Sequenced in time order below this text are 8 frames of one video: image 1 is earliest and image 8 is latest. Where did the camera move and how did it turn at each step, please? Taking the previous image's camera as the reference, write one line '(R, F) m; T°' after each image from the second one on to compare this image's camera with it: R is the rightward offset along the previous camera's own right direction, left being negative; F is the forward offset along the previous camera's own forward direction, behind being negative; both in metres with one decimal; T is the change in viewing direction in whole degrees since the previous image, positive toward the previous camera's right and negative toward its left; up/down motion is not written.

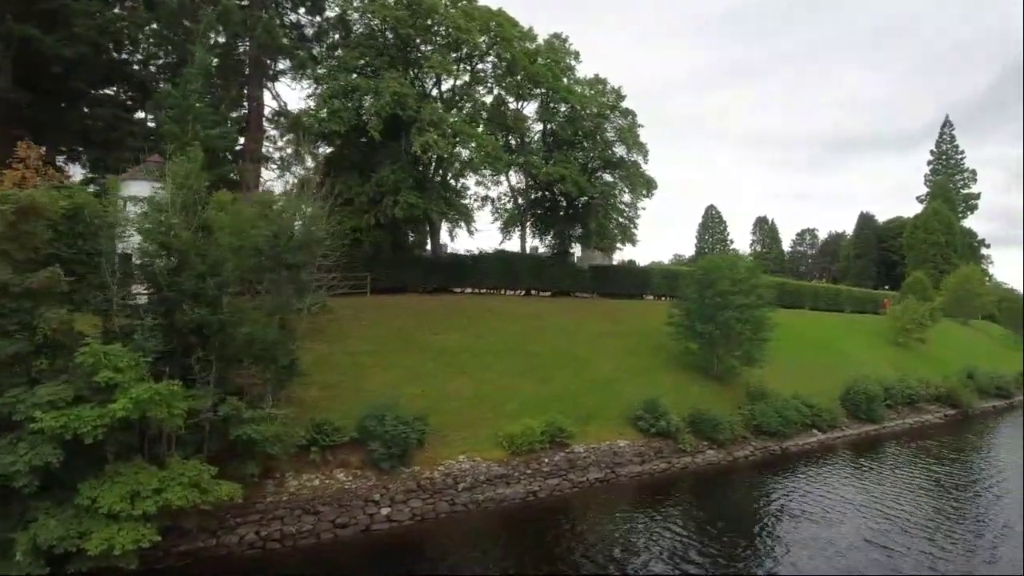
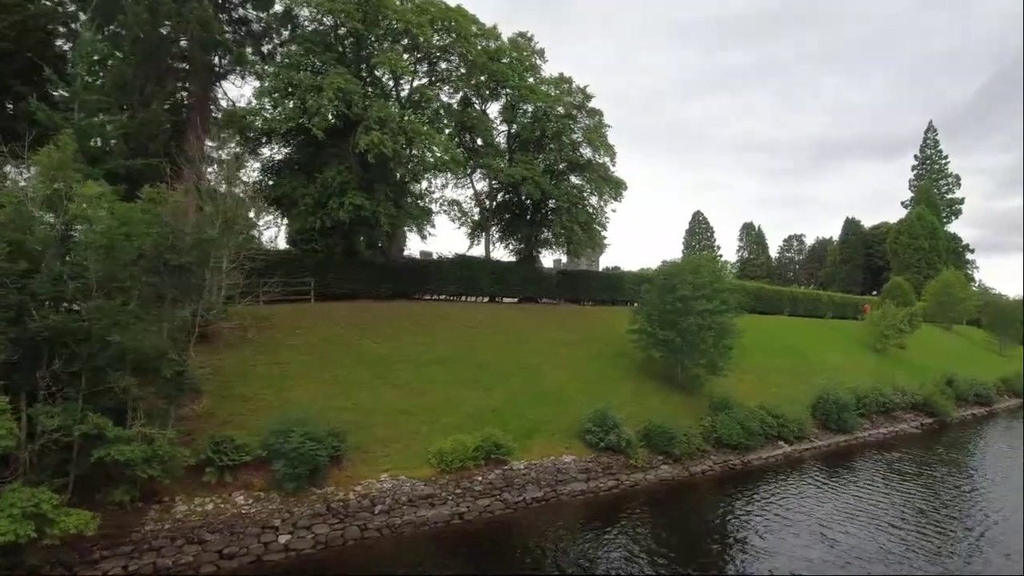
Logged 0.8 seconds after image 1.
(+1.8, +1.2) m; +1°
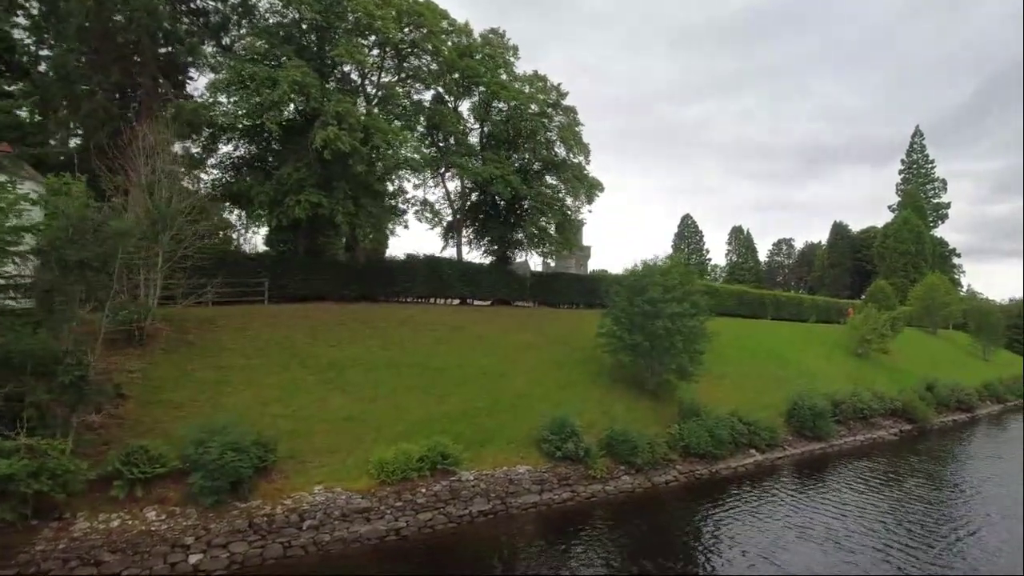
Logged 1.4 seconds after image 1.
(+1.3, +0.9) m; +1°
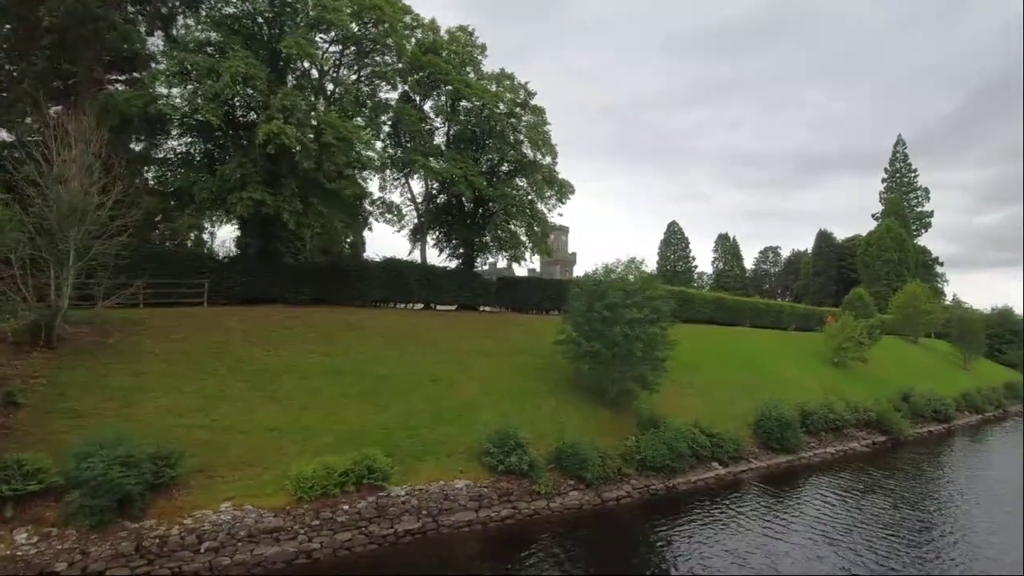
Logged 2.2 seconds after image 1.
(+1.5, +1.1) m; +1°
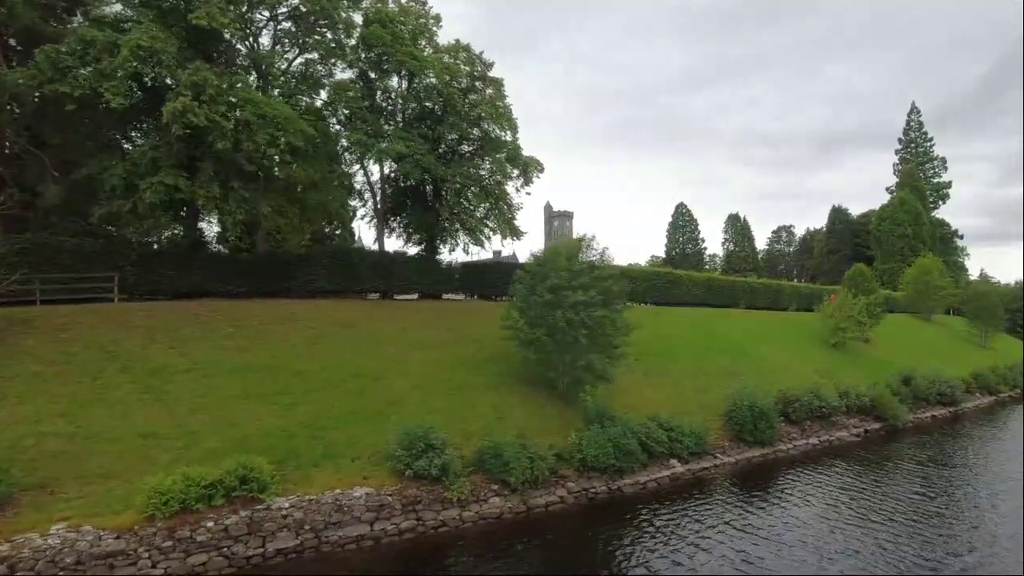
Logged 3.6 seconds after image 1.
(+3.0, +2.1) m; -2°
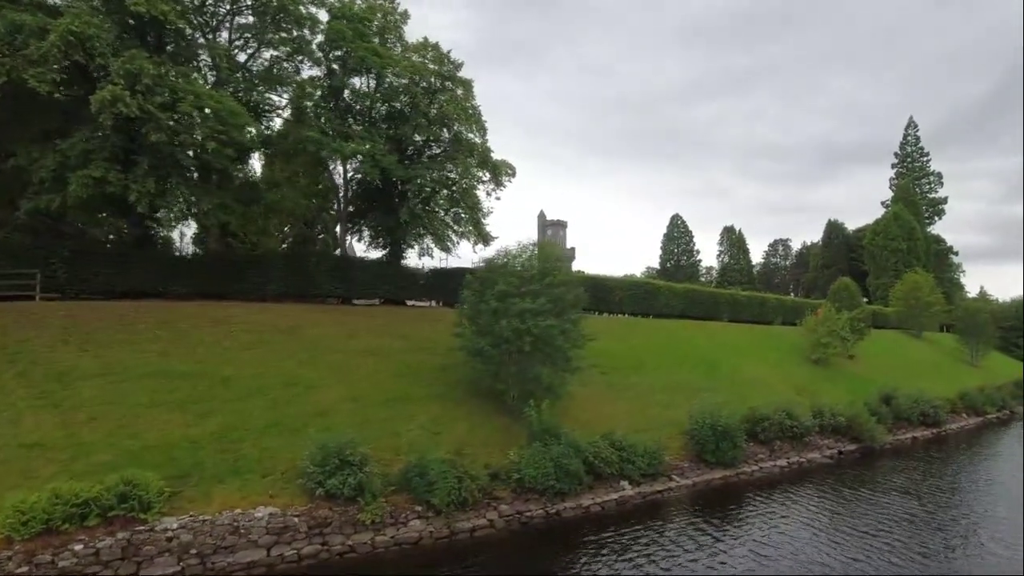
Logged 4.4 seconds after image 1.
(+1.8, +1.2) m; 0°
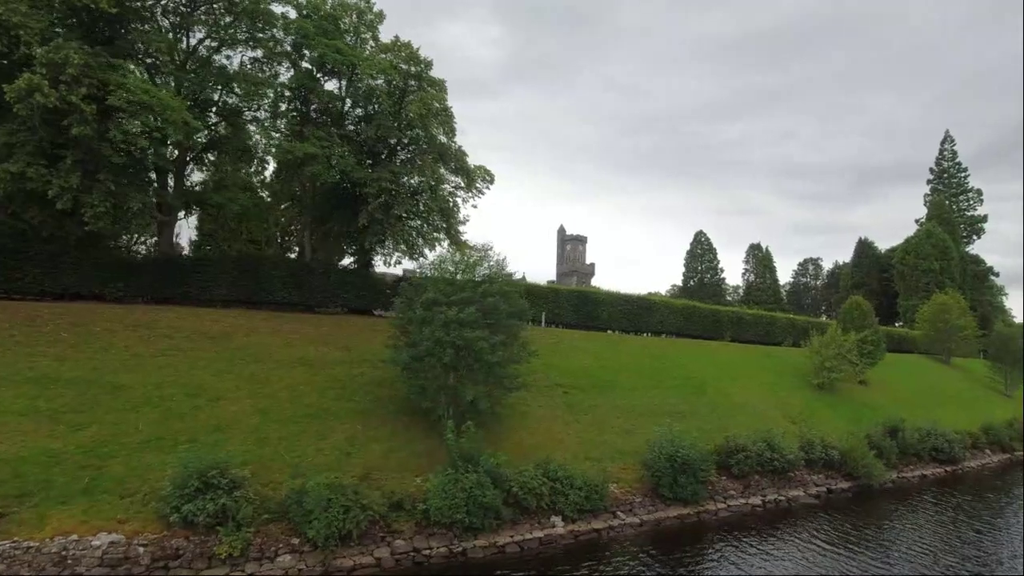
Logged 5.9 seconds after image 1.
(+3.1, +1.9) m; -3°
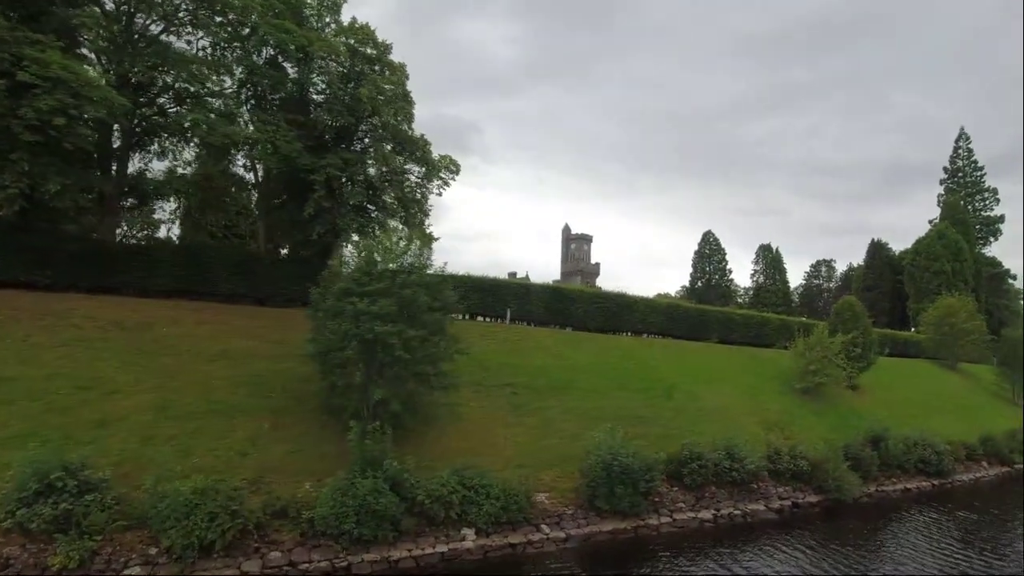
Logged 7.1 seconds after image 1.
(+2.7, +1.5) m; -2°
